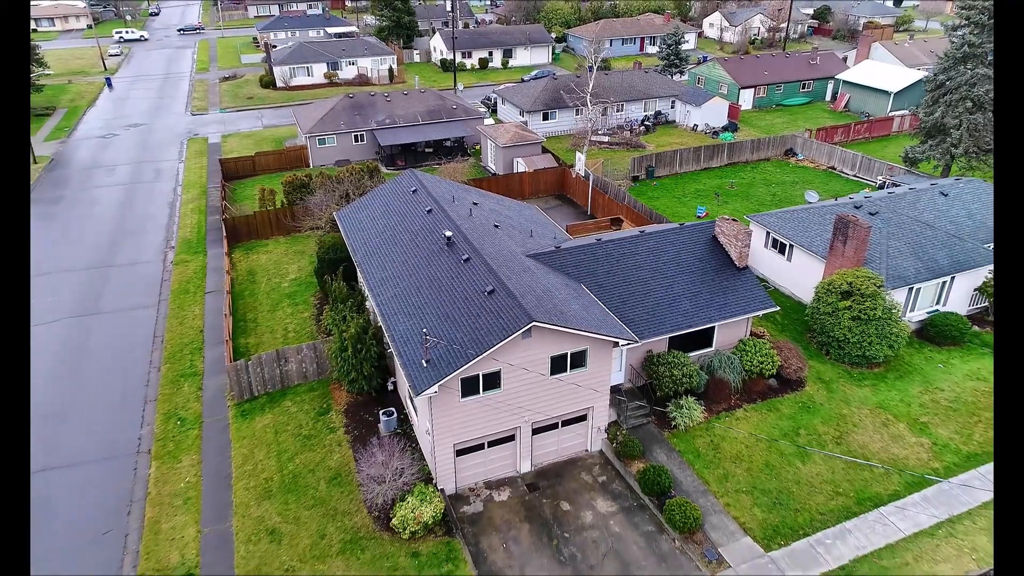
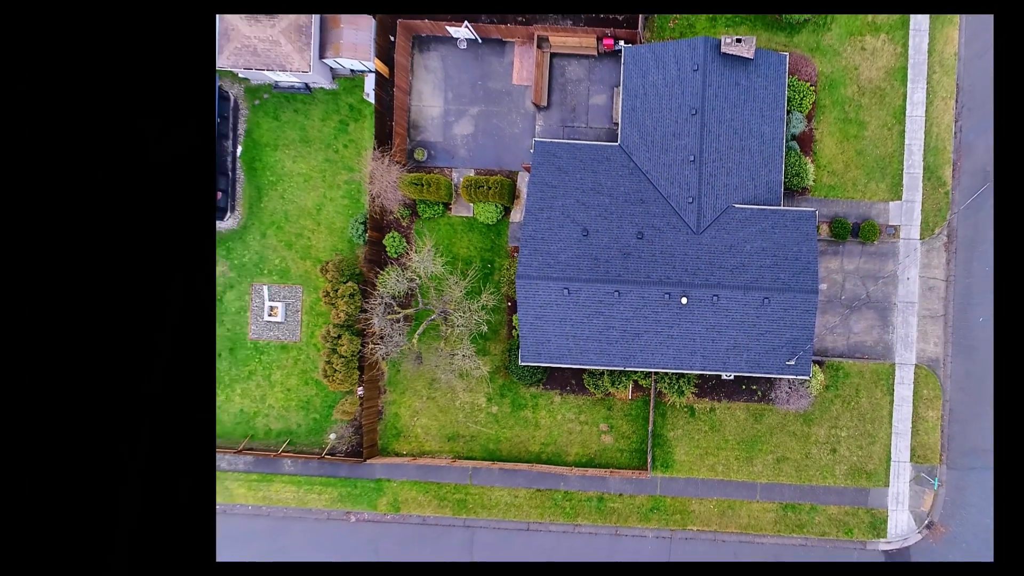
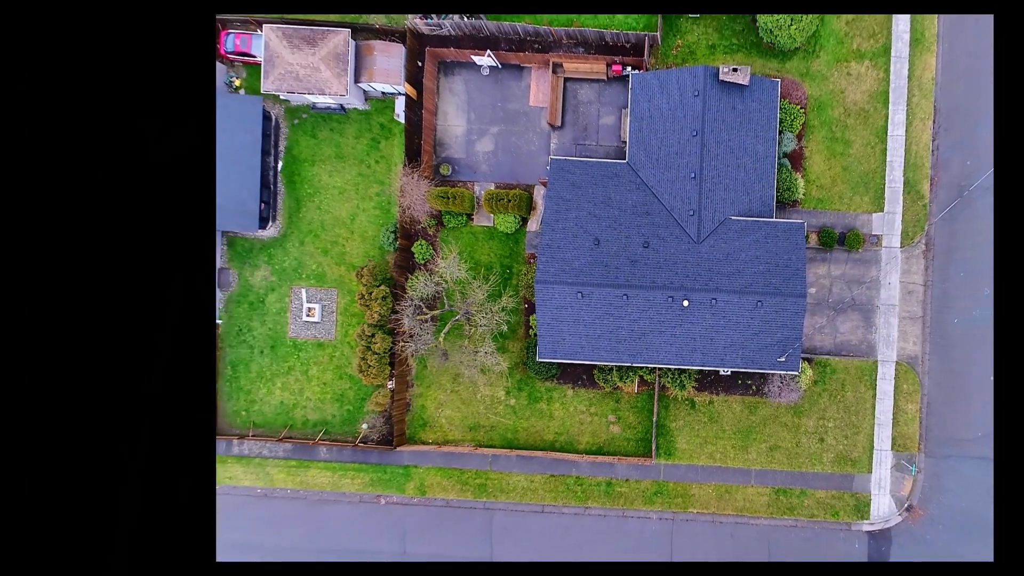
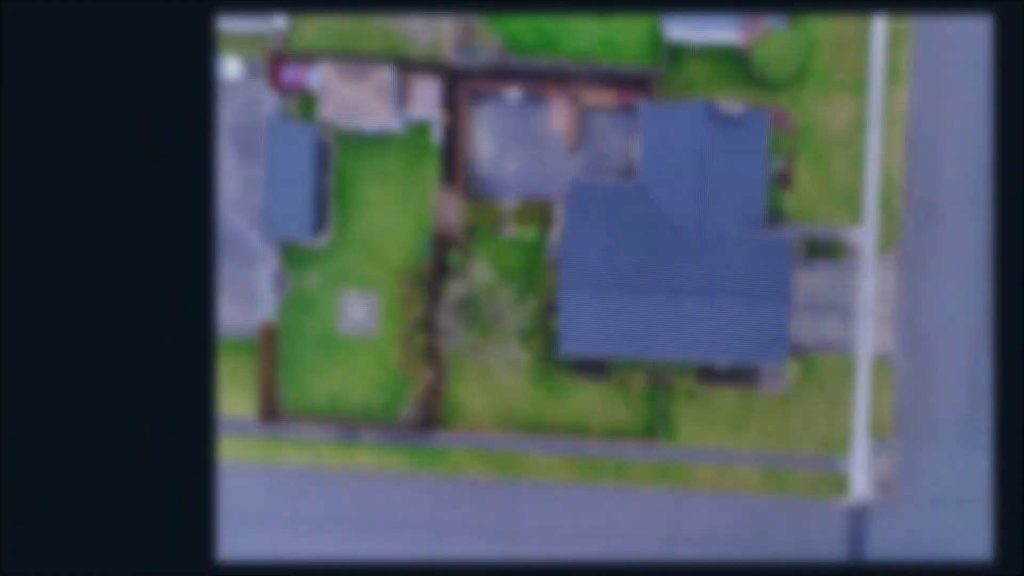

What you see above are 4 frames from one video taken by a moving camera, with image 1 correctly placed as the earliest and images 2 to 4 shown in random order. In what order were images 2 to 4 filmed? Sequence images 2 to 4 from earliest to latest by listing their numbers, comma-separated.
2, 3, 4
